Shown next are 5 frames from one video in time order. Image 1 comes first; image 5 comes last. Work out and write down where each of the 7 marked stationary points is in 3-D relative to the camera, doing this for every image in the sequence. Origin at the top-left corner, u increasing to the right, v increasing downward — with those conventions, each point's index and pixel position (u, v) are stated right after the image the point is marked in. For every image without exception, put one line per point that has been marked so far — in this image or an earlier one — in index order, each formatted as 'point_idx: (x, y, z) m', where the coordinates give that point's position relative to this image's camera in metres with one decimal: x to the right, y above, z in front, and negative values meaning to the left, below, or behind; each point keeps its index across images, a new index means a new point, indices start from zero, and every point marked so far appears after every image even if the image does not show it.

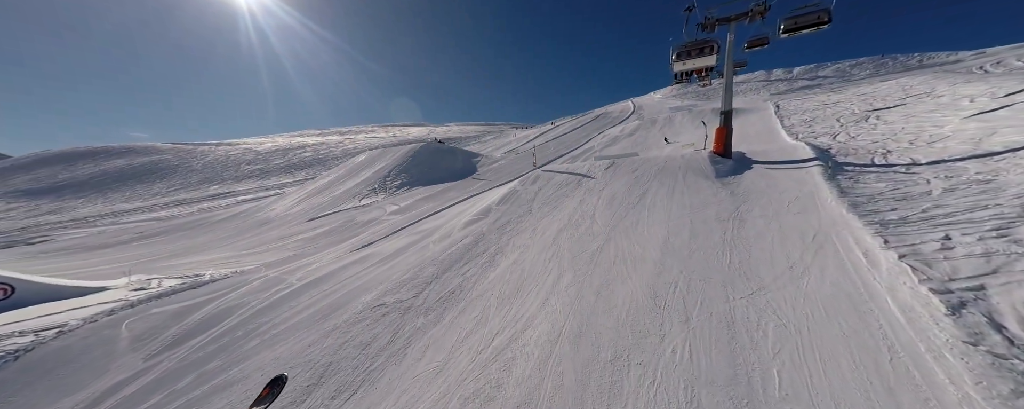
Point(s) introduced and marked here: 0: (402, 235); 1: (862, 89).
0: (-4.1, -1.1, +10.1) m
1: (+26.0, +8.6, +19.8) m
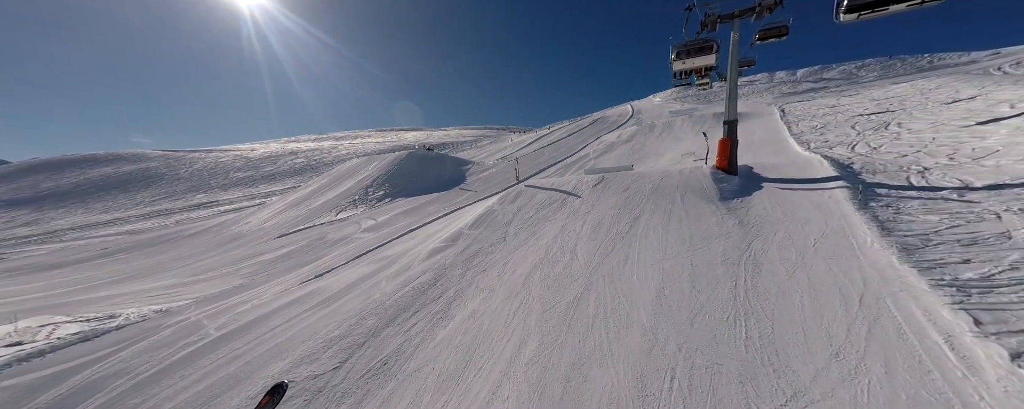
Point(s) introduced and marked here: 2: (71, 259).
0: (-4.9, -1.9, +8.9) m
1: (+25.1, +7.8, +18.7) m
2: (-28.3, -3.4, +17.2) m
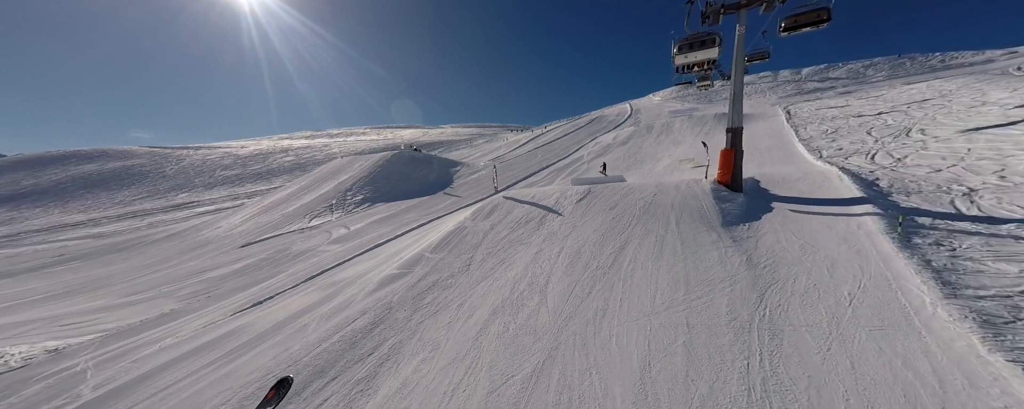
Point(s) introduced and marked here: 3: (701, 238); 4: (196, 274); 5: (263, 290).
0: (-5.7, -2.3, +7.7) m
1: (+24.3, +7.2, +17.6) m
2: (-29.2, -3.7, +15.9) m
3: (+3.8, -0.7, +5.5) m
4: (-12.9, -2.8, +11.0) m
5: (-7.8, -2.7, +8.4) m
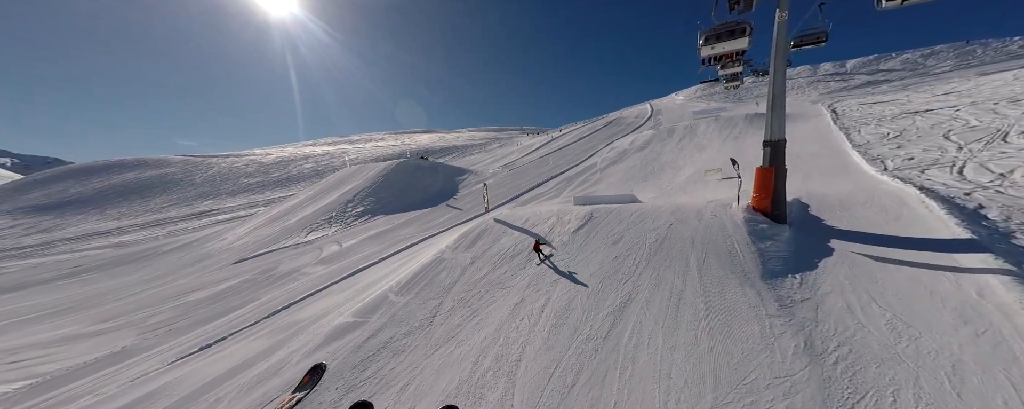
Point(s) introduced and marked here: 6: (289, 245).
0: (-6.1, -3.1, +6.8) m
1: (+24.5, +6.4, +14.9) m
2: (-29.0, -4.5, +16.5) m
3: (+3.3, -1.4, +4.0) m
4: (-13.1, -3.6, +10.6) m
5: (-8.1, -3.4, +7.6) m
6: (-12.3, -2.3, +14.9) m
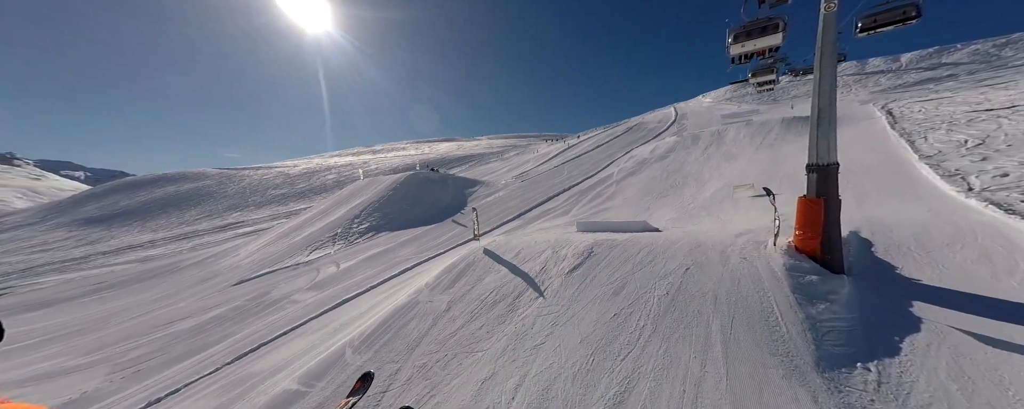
0: (-6.5, -3.9, +6.2) m
1: (+24.6, +5.5, +12.3) m
2: (-28.6, -5.6, +17.4) m
3: (+2.7, -2.1, +2.8) m
4: (-13.2, -4.5, +10.4) m
5: (-8.4, -4.2, +7.2) m
6: (-12.1, -3.3, +14.7) m
